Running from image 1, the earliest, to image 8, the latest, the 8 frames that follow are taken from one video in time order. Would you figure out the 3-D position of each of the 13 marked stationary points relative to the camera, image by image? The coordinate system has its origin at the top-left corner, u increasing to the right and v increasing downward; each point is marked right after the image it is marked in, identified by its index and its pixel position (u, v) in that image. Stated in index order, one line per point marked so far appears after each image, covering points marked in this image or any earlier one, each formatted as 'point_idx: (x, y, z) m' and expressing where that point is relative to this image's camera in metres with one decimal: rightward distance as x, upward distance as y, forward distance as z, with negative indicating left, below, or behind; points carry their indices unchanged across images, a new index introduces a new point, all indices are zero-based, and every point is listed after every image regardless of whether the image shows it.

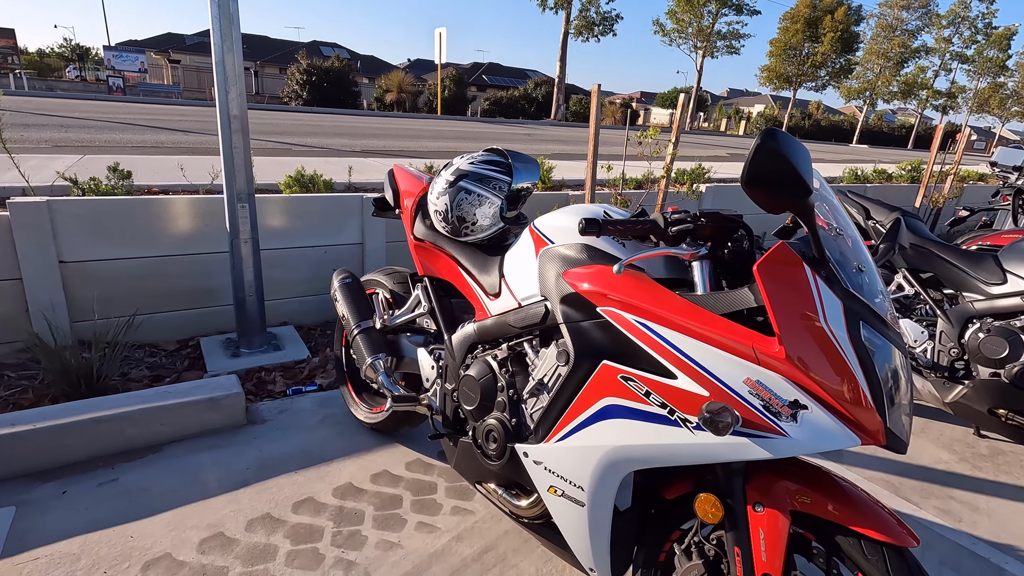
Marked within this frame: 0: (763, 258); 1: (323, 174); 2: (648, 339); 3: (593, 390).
0: (+0.6, +0.1, +1.4) m
1: (-2.1, +1.3, +5.9) m
2: (+0.4, -0.1, +1.6) m
3: (+0.2, -0.3, +1.7) m
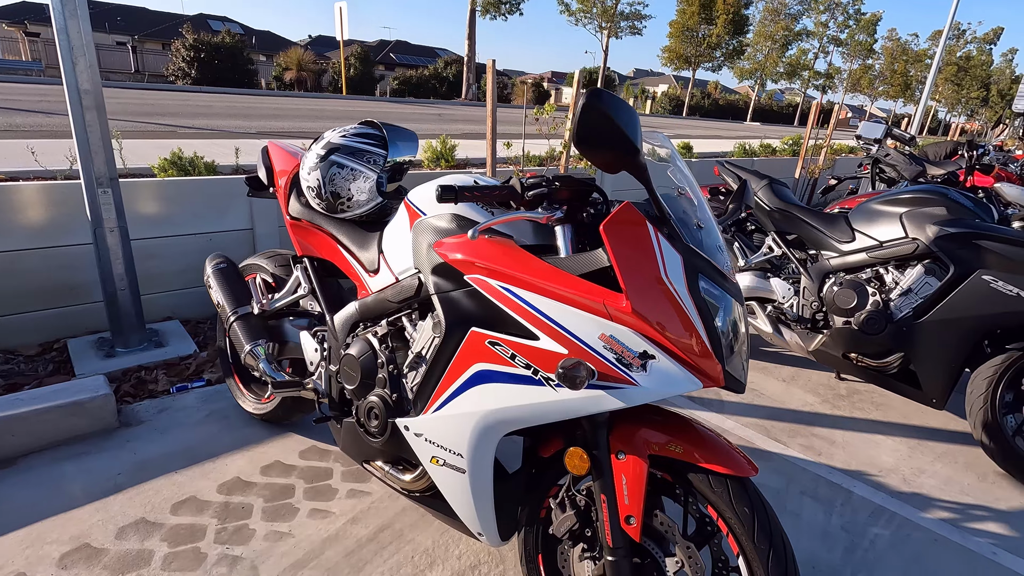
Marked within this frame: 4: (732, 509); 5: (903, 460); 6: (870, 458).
0: (+0.3, +0.2, +1.4) m
1: (-3.1, +1.4, +5.5) m
2: (0.0, 0.0, +1.6) m
3: (-0.2, -0.2, +1.7) m
4: (+0.6, -0.6, +1.5) m
5: (+2.3, -1.0, +3.2) m
6: (+2.1, -1.0, +3.2) m
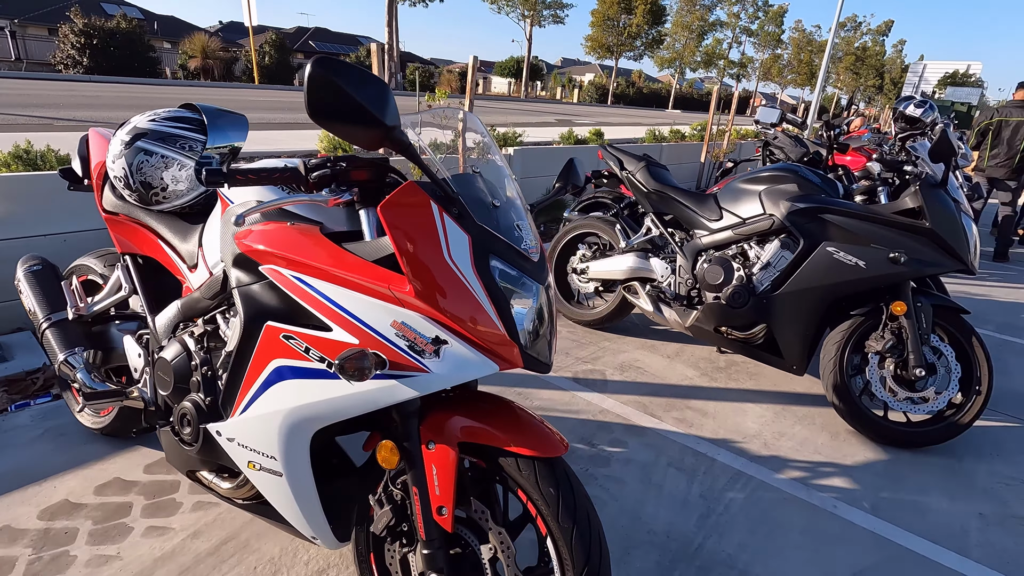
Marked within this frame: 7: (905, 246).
0: (-0.3, +0.2, +1.4) m
1: (-4.2, +1.3, +5.0) m
2: (-0.6, 0.0, +1.5) m
3: (-0.7, -0.2, +1.6) m
4: (+0.1, -0.6, +1.5) m
5: (+1.6, -0.9, +3.3) m
6: (+1.4, -0.9, +3.3) m
7: (+2.2, +0.2, +3.0) m
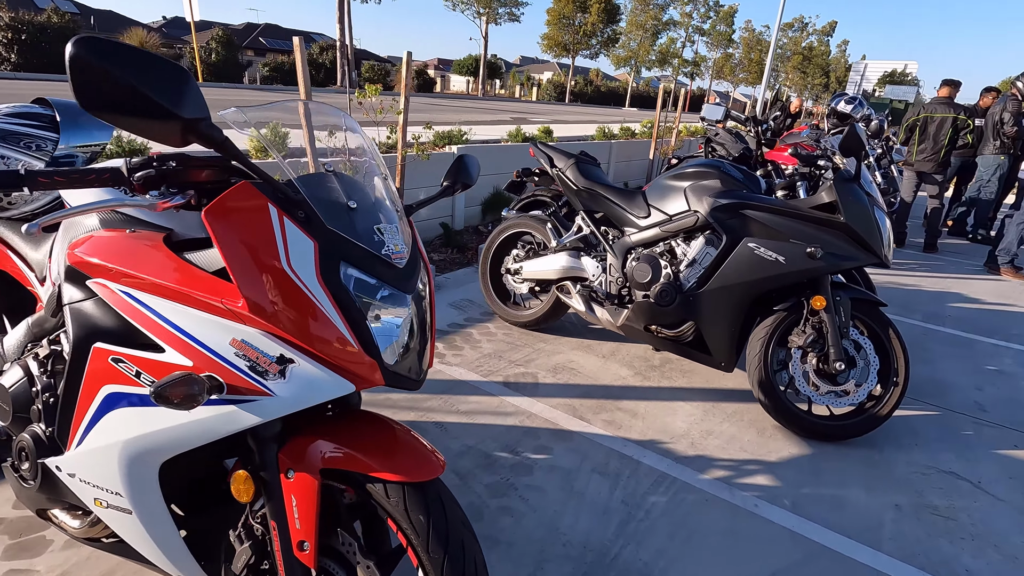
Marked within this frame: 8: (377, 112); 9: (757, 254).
0: (-0.7, +0.2, +1.2) m
1: (-4.8, +1.2, +4.5) m
2: (-0.9, -0.1, +1.3) m
3: (-1.1, -0.2, +1.4) m
4: (-0.3, -0.6, +1.4) m
5: (+1.1, -0.8, +3.3) m
6: (+0.9, -0.8, +3.3) m
7: (+1.7, +0.3, +3.0) m
8: (-1.4, +1.8, +5.6) m
9: (+1.4, +0.2, +3.1) m
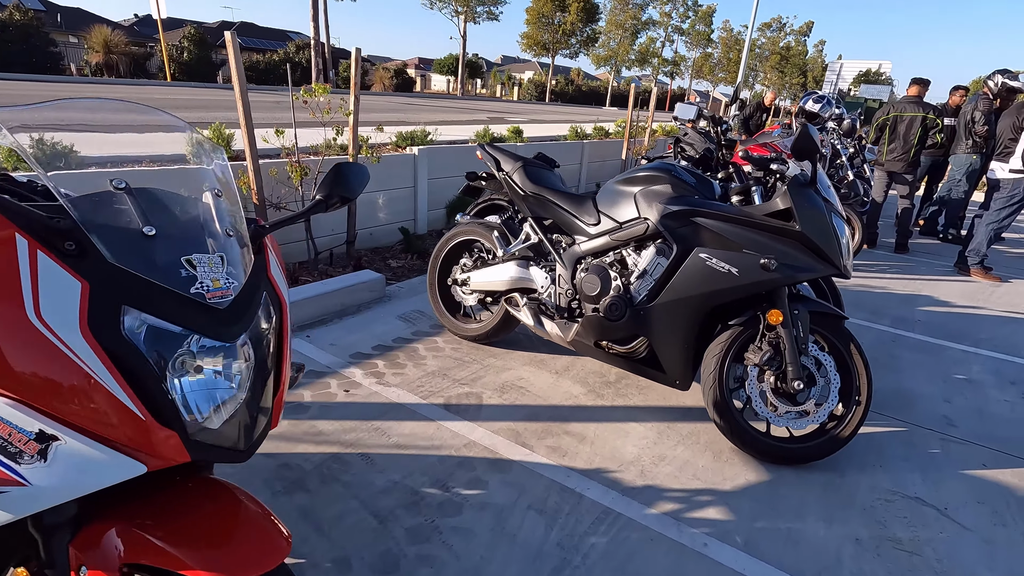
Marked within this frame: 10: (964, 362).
0: (-1.0, +0.1, +0.9) m
1: (-5.2, +1.0, +4.1) m
2: (-1.2, -0.2, +1.0) m
3: (-1.4, -0.3, +1.1) m
4: (-0.6, -0.7, +1.1) m
5: (+0.8, -0.9, +3.1) m
6: (+0.6, -0.9, +3.0) m
7: (+1.4, +0.2, +2.7) m
8: (-1.9, +1.7, +5.2) m
9: (+1.1, +0.1, +2.9) m
10: (+3.8, -0.6, +4.5) m
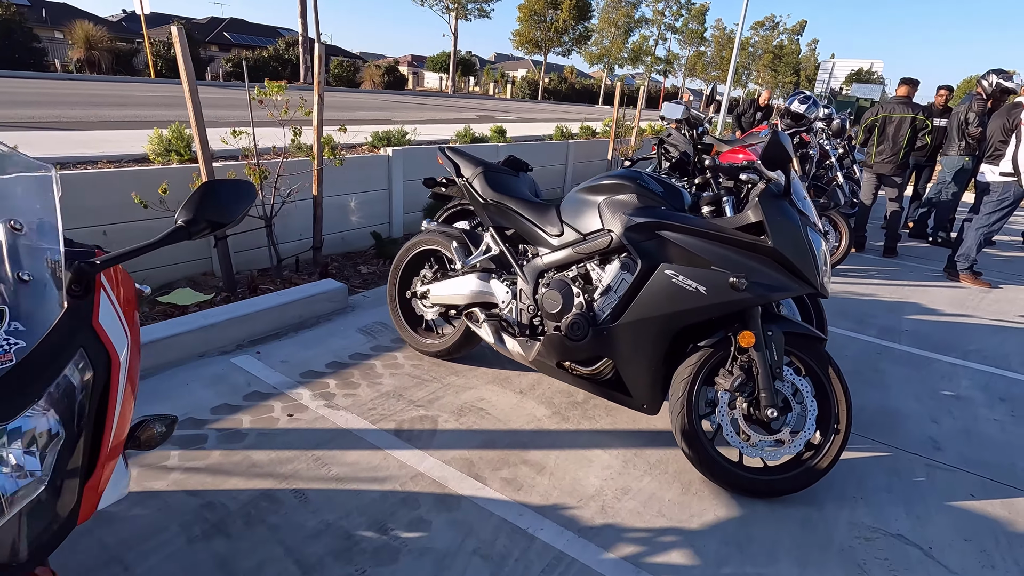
0: (-1.2, 0.0, +0.7) m
1: (-5.5, +0.9, +3.8) m
2: (-1.5, -0.3, +0.8) m
3: (-1.6, -0.4, +0.8) m
4: (-0.8, -0.8, +0.8) m
5: (+0.5, -1.0, +2.8) m
6: (+0.3, -1.0, +2.8) m
7: (+1.1, +0.1, +2.5) m
8: (-2.1, +1.6, +5.0) m
9: (+0.8, 0.0, +2.6) m
10: (+3.6, -0.7, +4.3) m
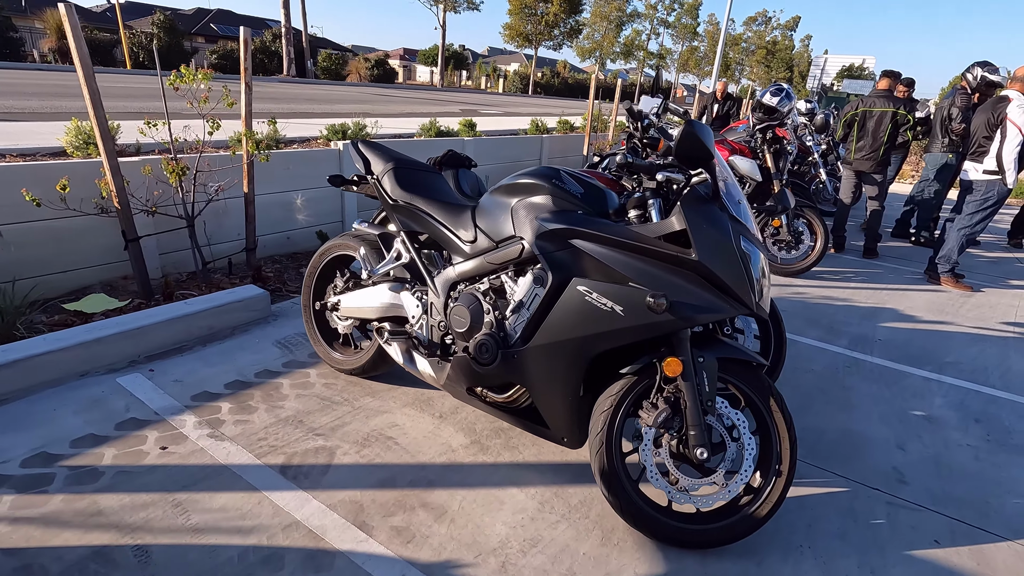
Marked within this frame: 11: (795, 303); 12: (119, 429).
0: (-1.7, -0.1, +0.2) m
1: (-6.0, +0.9, +3.4) m
2: (-1.9, -0.4, +0.3) m
3: (-2.1, -0.5, +0.4) m
4: (-1.3, -0.9, +0.4) m
5: (0.0, -1.1, +2.4) m
6: (-0.2, -1.1, +2.4) m
7: (+0.6, 0.0, +2.1) m
8: (-2.6, +1.6, +4.5) m
9: (+0.3, -0.1, +2.2) m
10: (+3.1, -0.8, +4.0) m
11: (+3.0, -0.2, +5.6) m
12: (-2.1, -0.8, +2.9) m
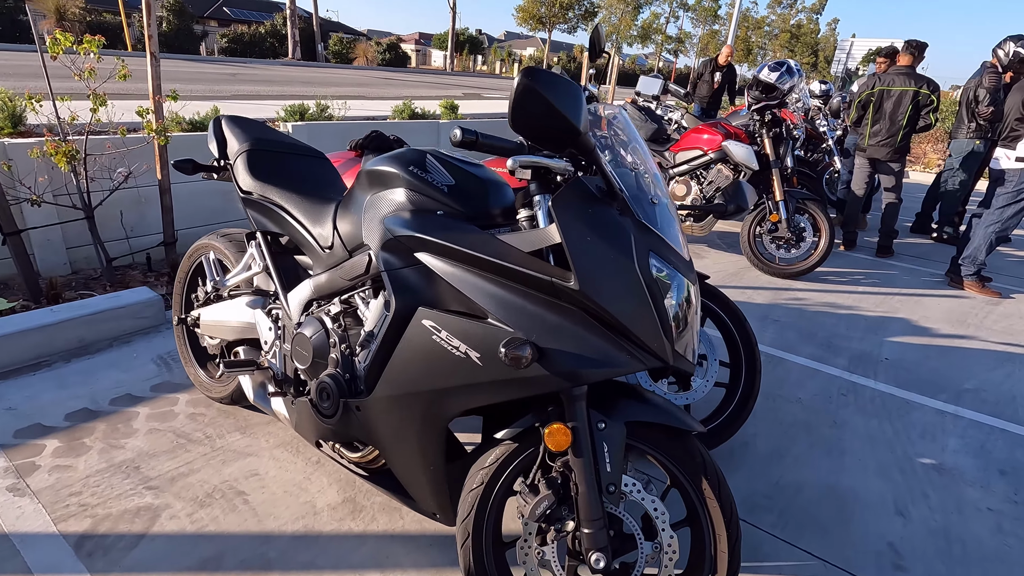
0: (-2.2, -0.2, -0.4) m
1: (-6.4, +0.9, +2.8) m
2: (-2.5, -0.5, -0.3) m
3: (-2.7, -0.7, -0.2) m
4: (-1.9, -1.0, -0.2) m
5: (-0.5, -1.2, +1.8) m
6: (-0.7, -1.2, +1.8) m
7: (+0.1, -0.1, +1.4) m
8: (-3.1, +1.6, +3.9) m
9: (-0.2, -0.2, +1.6) m
10: (+2.6, -0.9, +3.2) m
11: (+2.5, -0.2, +4.9) m
12: (-2.6, -0.8, +2.3) m
